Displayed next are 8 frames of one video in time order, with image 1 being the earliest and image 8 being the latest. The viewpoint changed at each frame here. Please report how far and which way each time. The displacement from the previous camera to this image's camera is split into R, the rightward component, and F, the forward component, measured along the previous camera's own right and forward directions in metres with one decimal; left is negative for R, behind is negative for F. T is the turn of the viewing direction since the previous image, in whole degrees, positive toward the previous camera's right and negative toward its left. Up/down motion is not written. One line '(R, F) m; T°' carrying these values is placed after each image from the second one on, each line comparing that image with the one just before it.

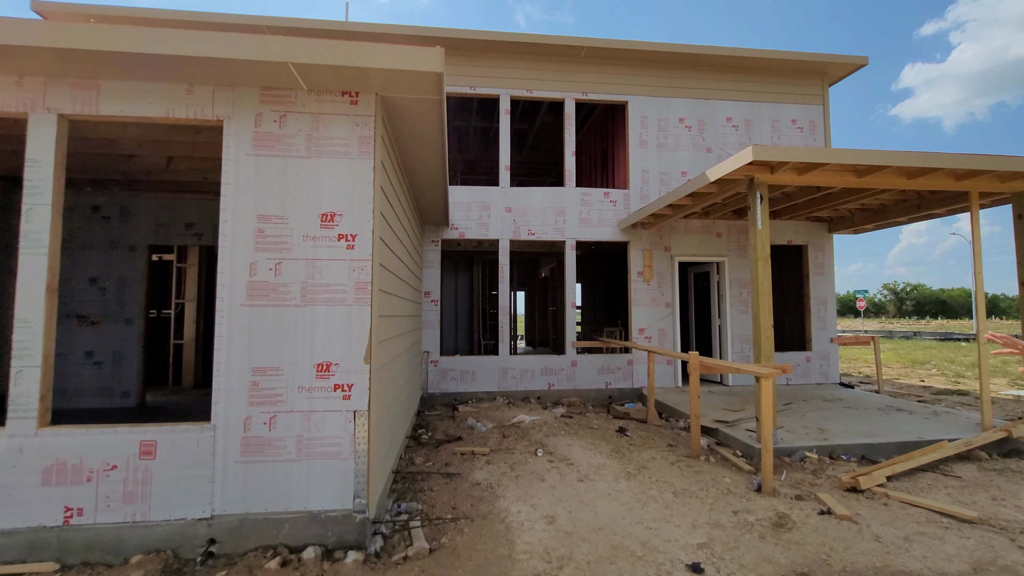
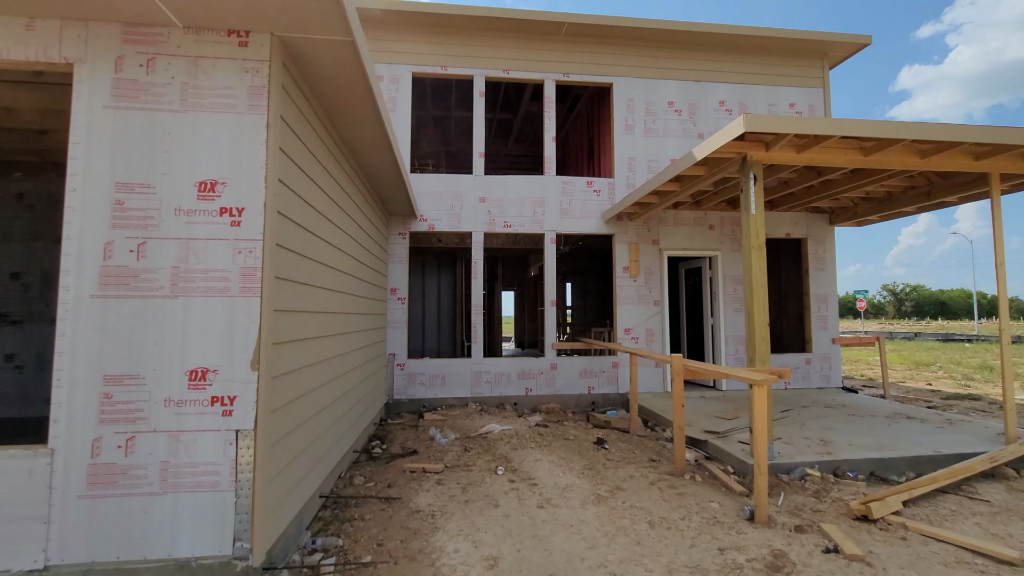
(+0.3, +0.6) m; 0°
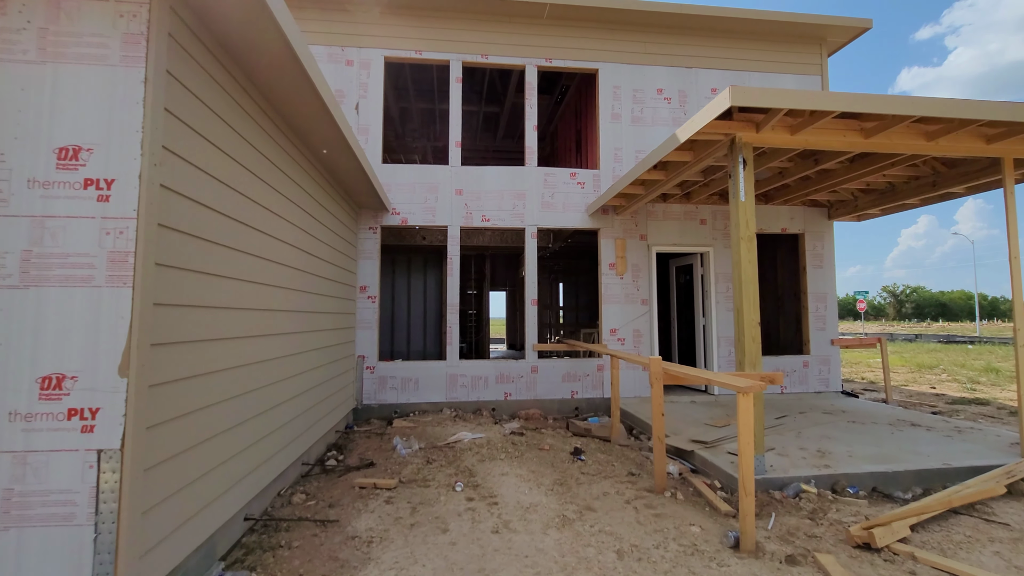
(+0.3, +0.4) m; 0°
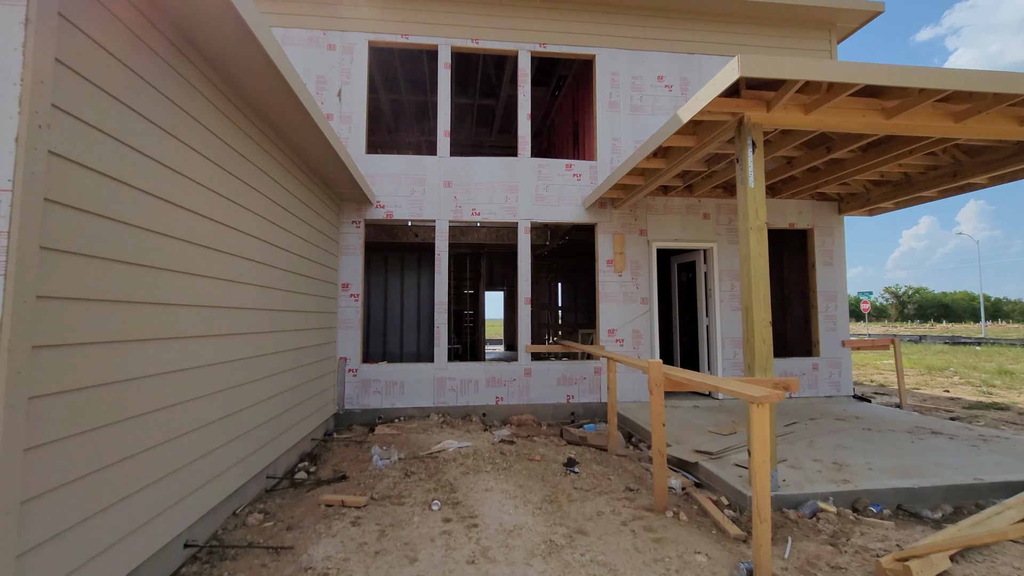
(+0.1, +0.4) m; 0°
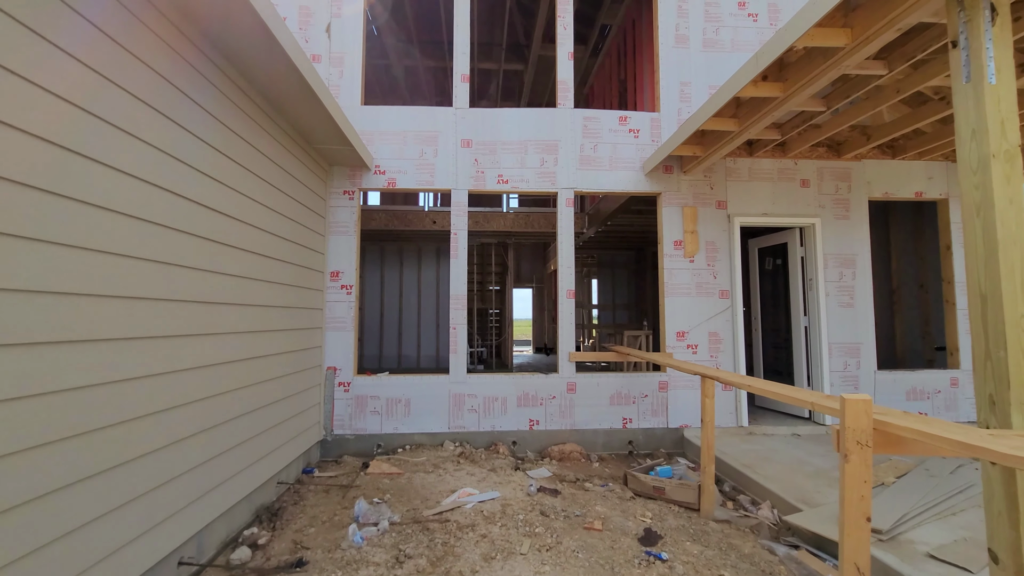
(-0.1, +1.4) m; -3°
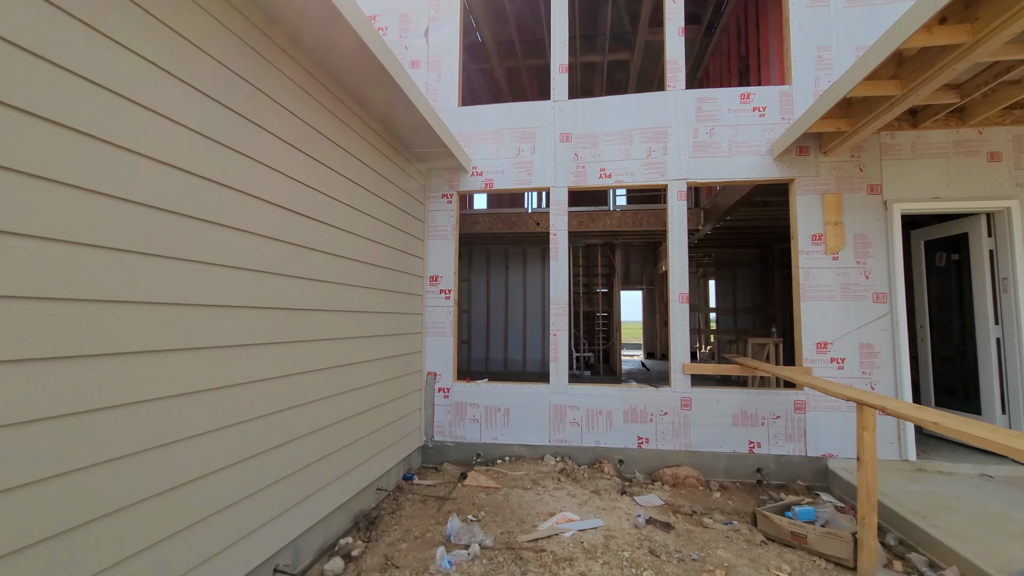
(0.0, +0.3) m; -13°
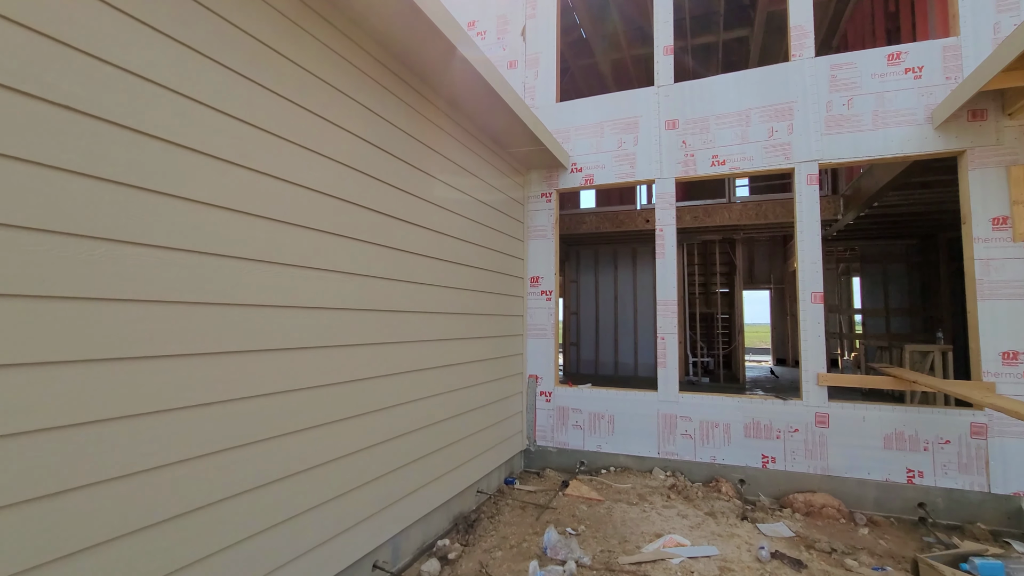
(+0.1, +0.1) m; -13°
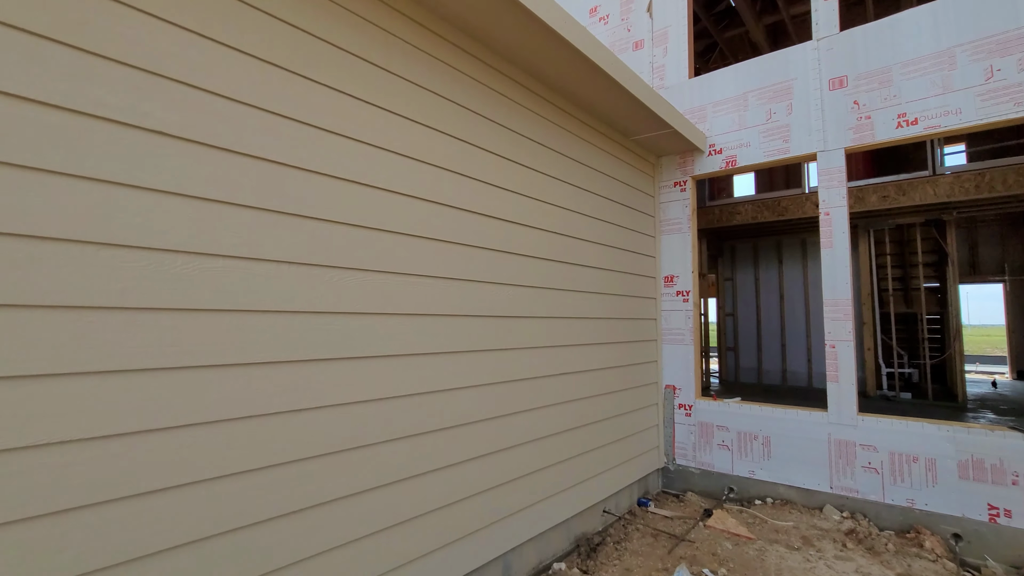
(+0.2, +0.2) m; -17°
